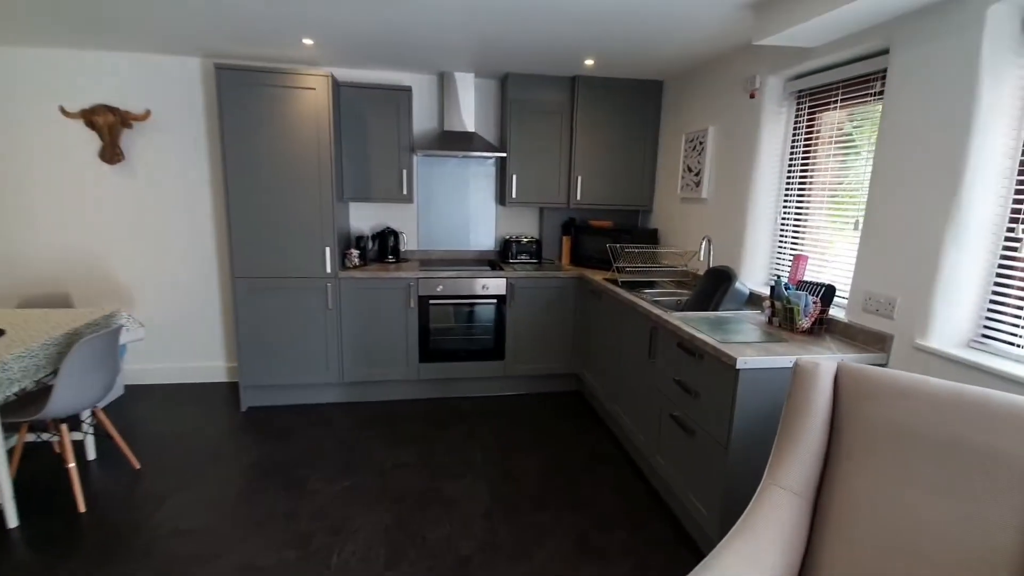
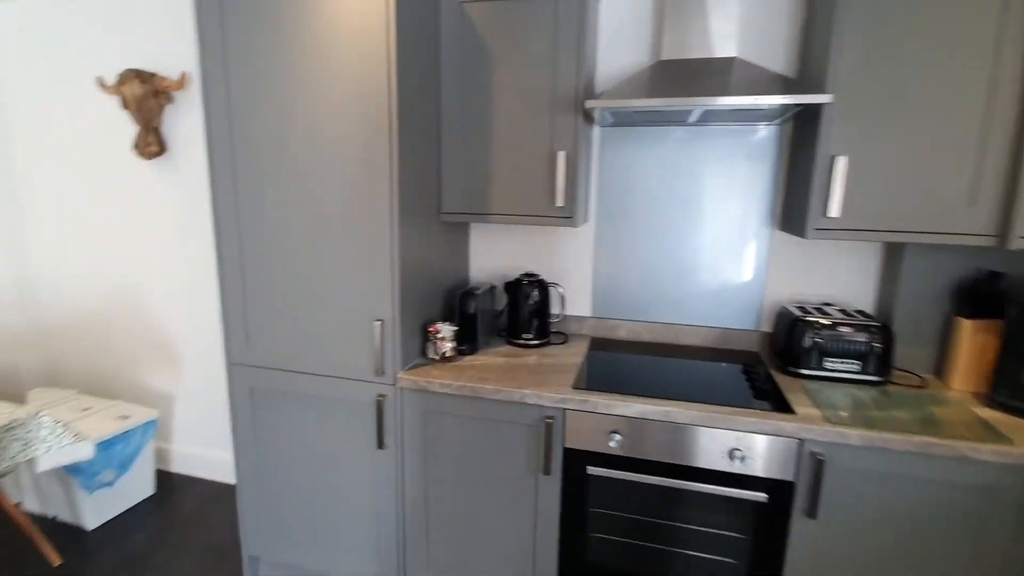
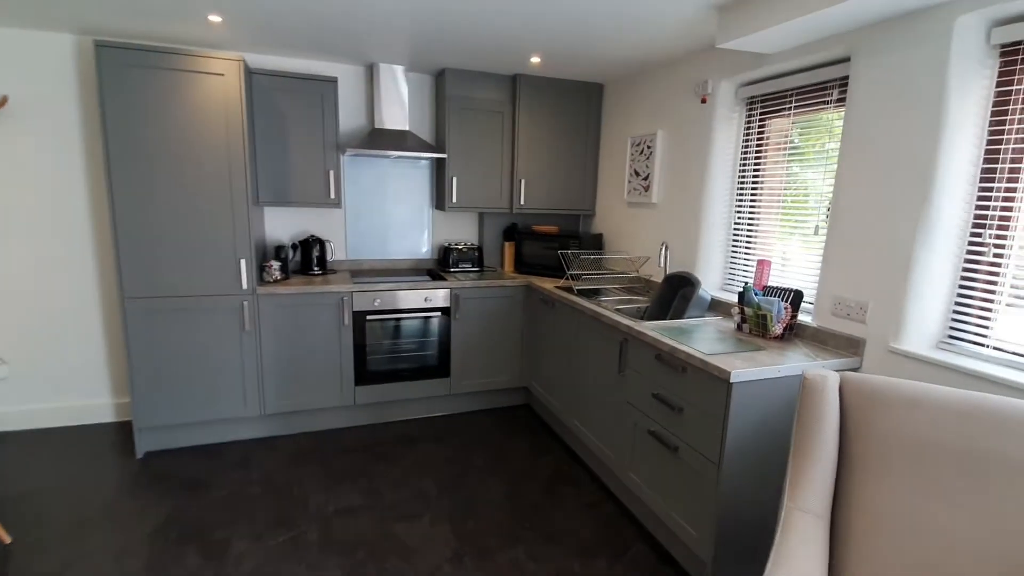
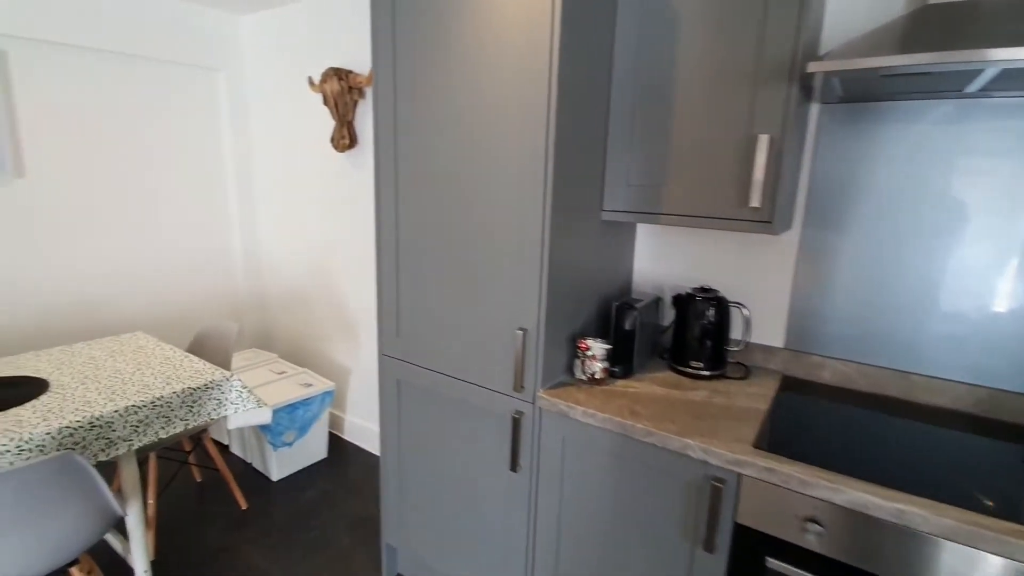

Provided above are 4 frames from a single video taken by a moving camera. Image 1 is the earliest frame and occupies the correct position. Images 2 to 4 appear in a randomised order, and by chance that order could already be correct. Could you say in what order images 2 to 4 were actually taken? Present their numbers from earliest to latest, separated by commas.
3, 2, 4
